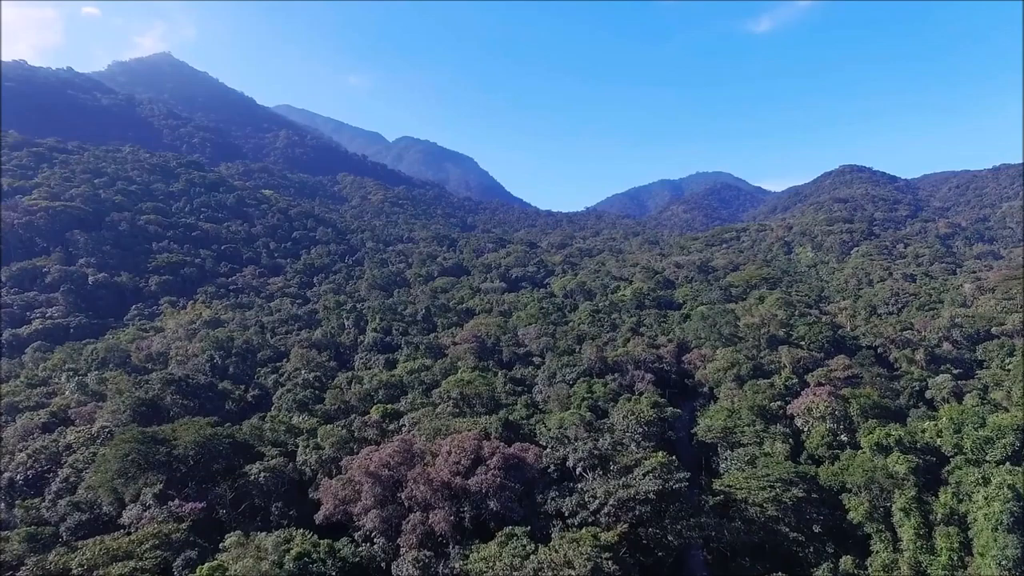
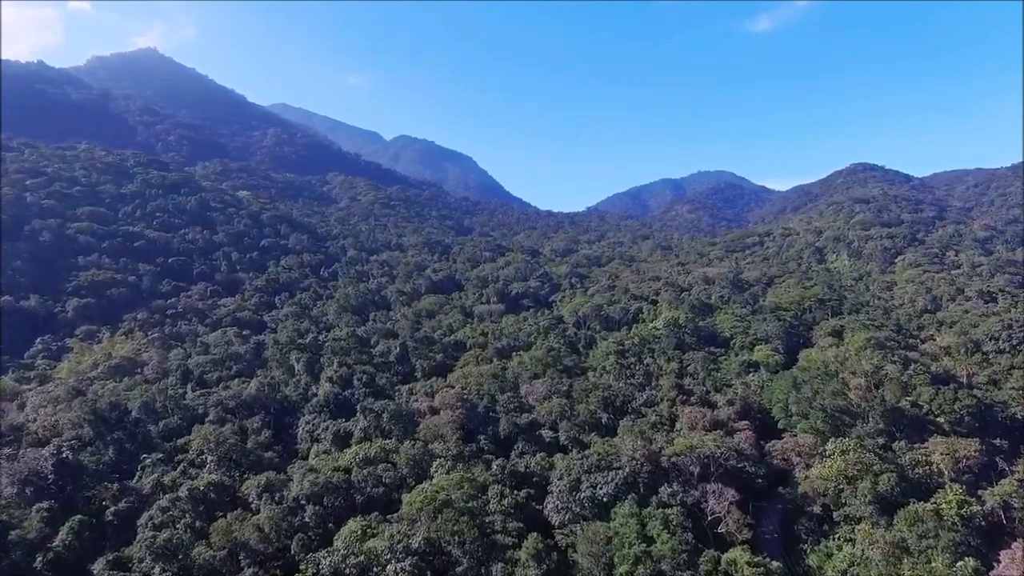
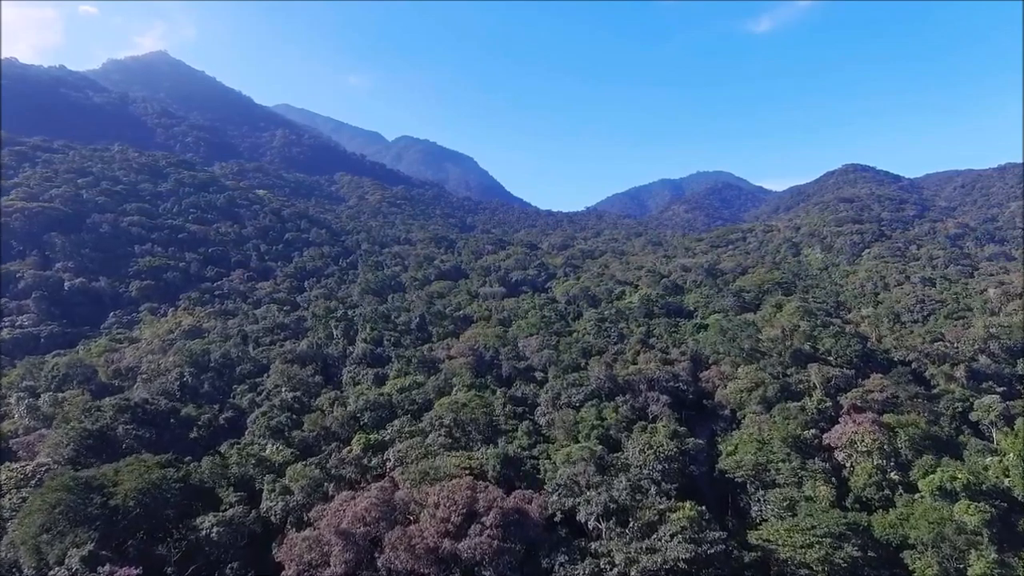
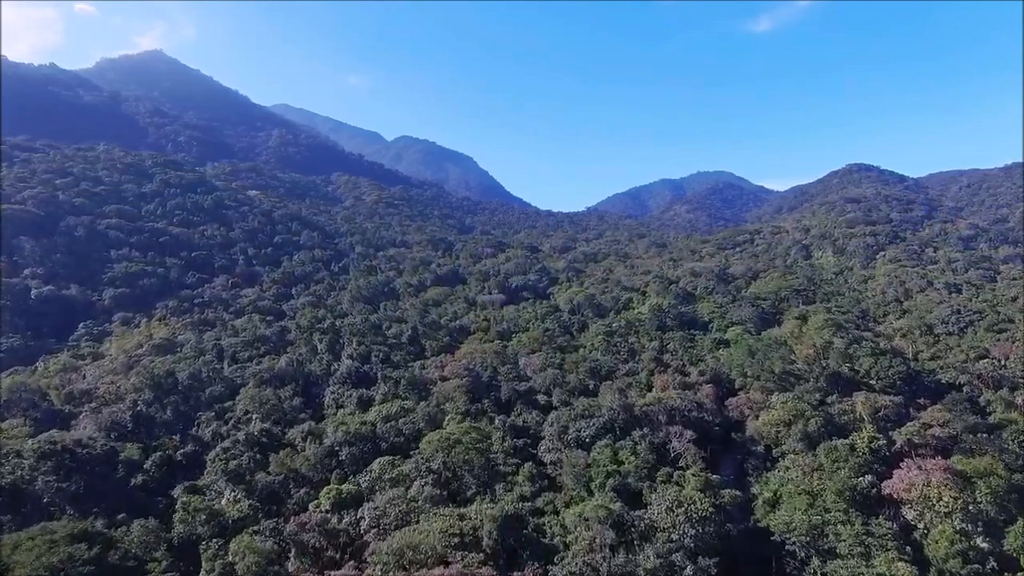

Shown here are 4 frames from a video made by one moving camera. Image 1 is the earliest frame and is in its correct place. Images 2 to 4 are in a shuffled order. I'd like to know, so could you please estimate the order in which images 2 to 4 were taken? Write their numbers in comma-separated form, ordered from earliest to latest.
3, 4, 2
